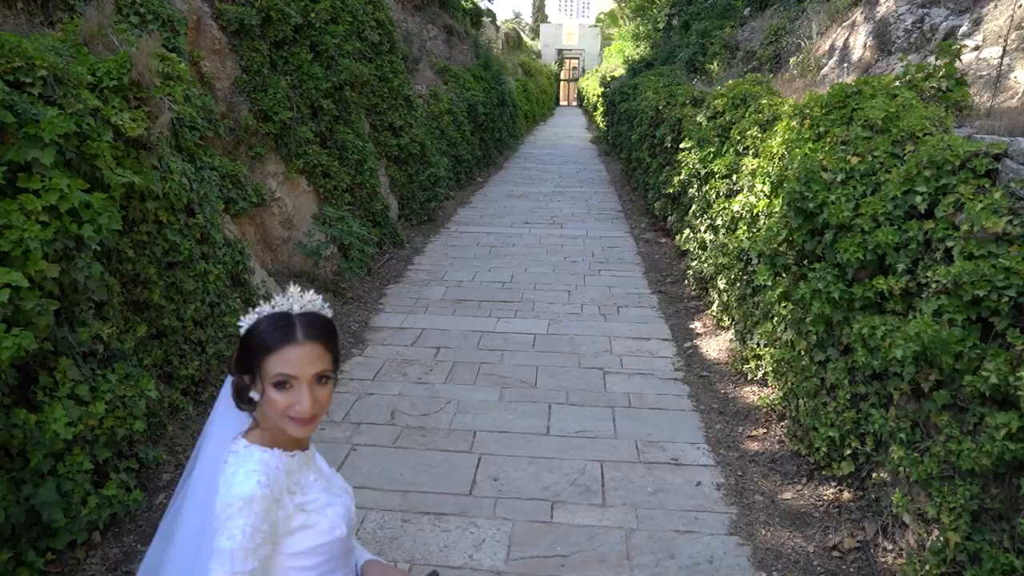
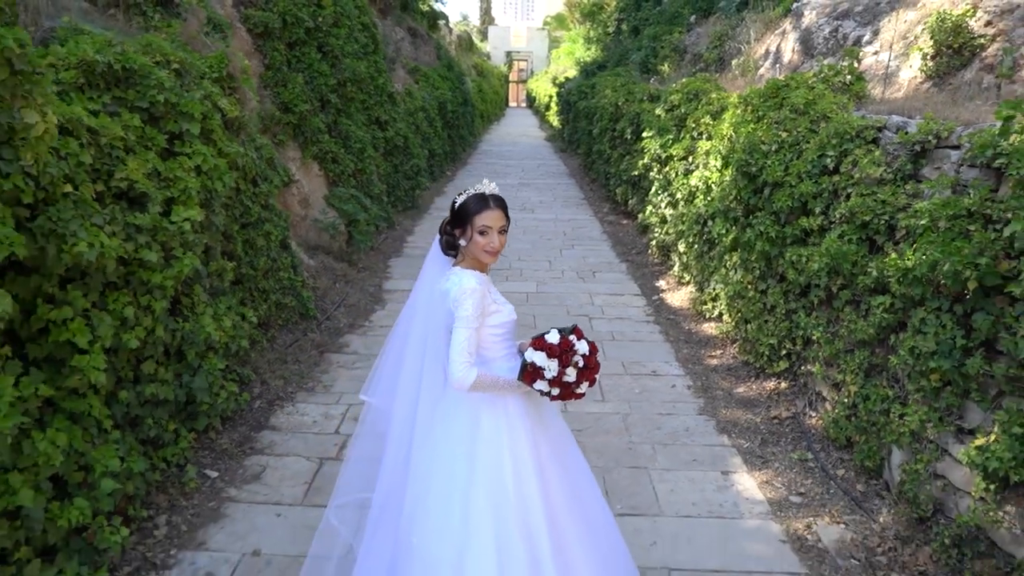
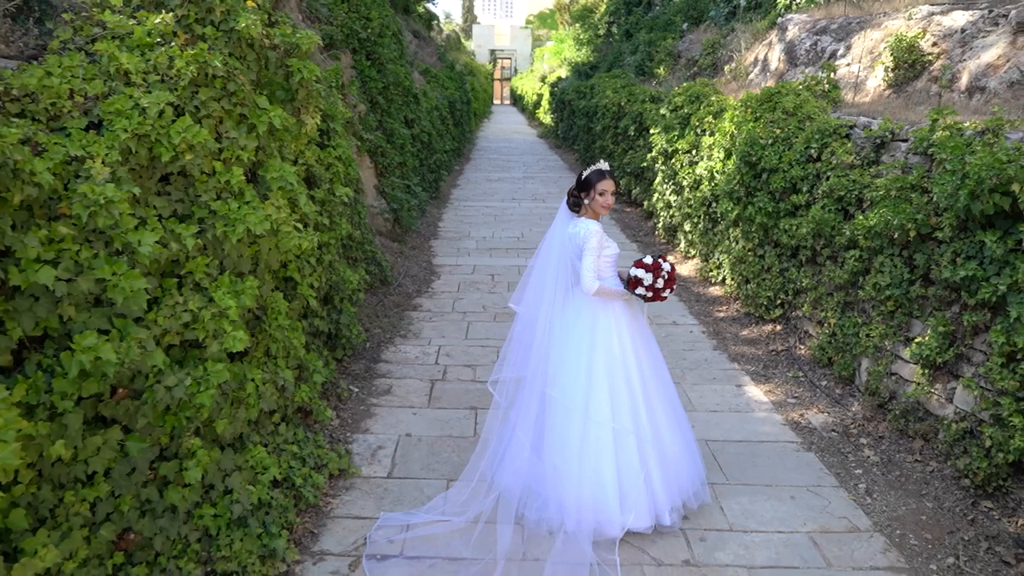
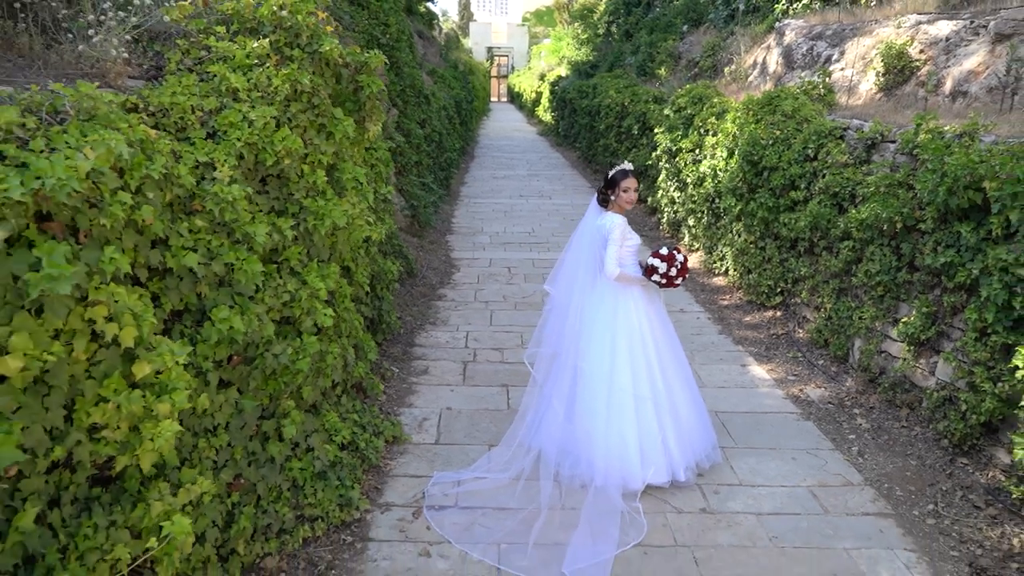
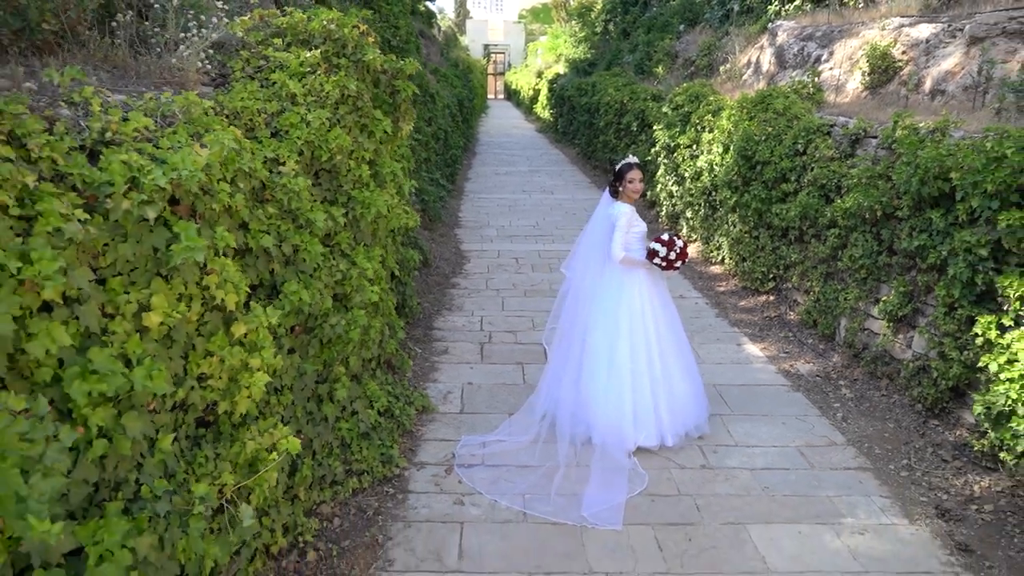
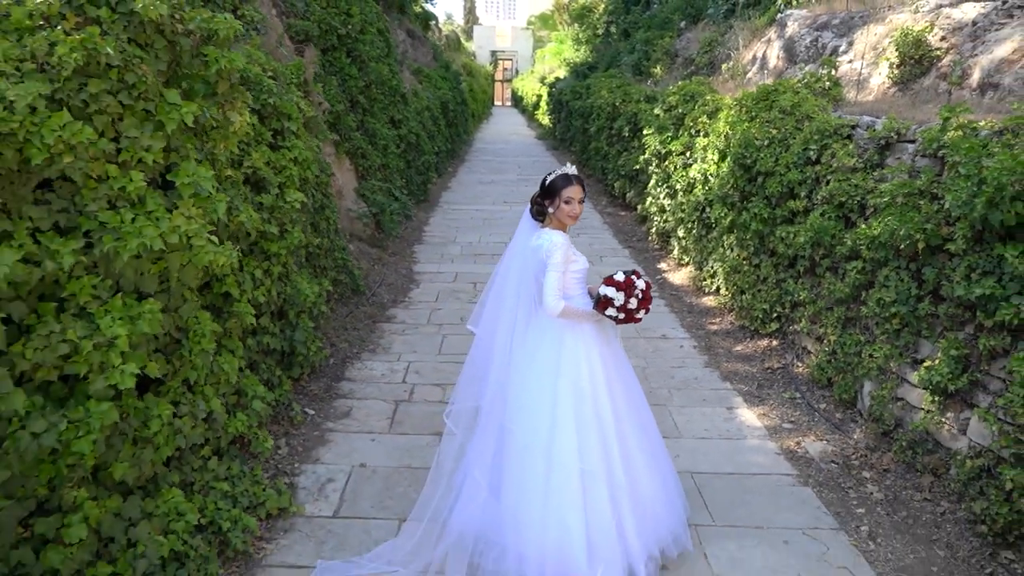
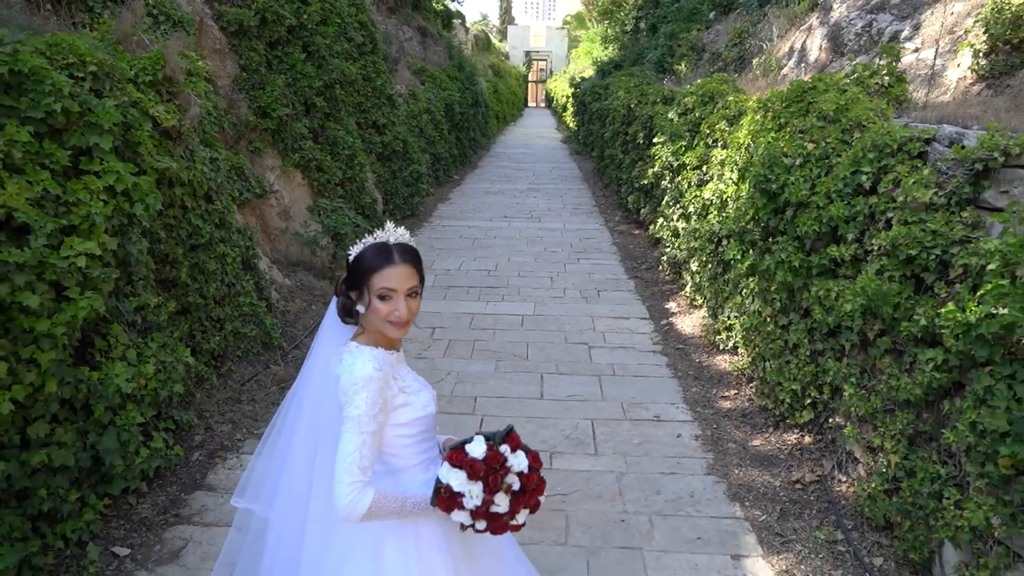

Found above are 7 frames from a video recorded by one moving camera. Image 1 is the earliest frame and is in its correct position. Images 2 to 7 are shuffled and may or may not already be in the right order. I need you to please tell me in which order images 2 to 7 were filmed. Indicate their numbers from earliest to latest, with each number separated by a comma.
7, 2, 6, 3, 4, 5
